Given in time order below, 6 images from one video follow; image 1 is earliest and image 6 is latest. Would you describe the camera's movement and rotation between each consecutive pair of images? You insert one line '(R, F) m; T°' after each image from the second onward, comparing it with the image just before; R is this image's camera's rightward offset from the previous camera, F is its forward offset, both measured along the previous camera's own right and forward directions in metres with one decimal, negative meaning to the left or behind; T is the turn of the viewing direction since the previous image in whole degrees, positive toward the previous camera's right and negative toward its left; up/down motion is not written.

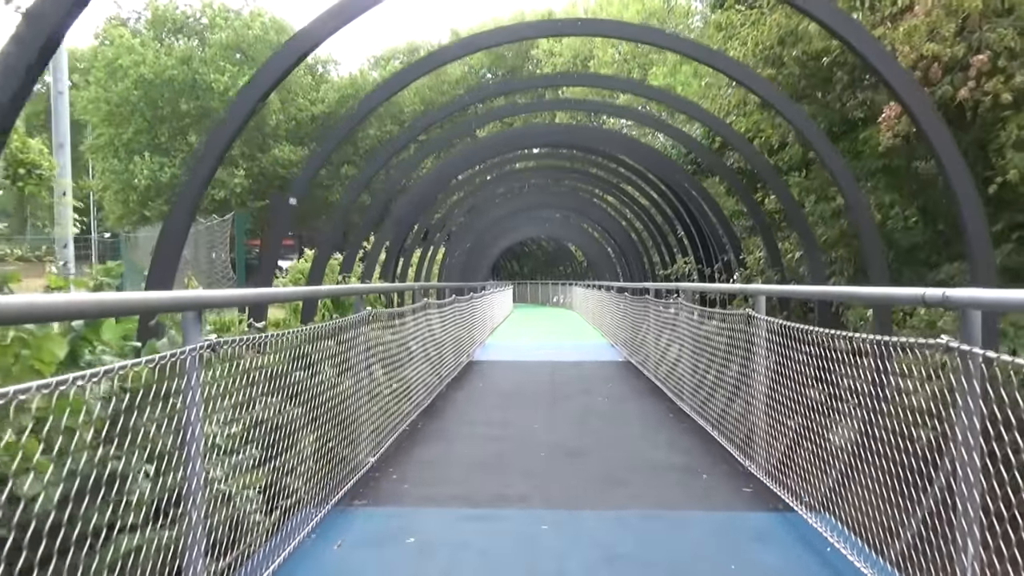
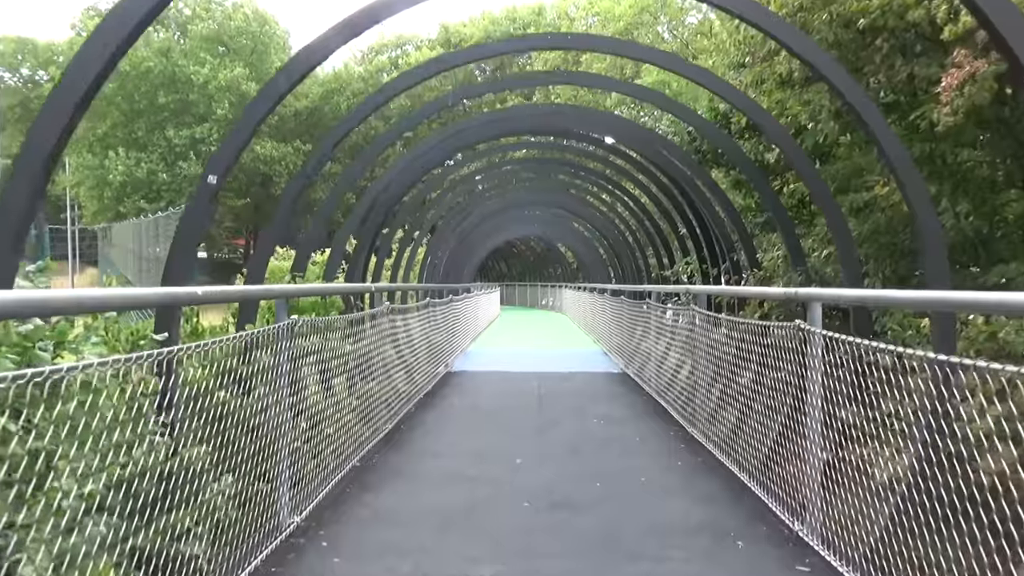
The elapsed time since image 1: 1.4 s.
(+0.1, +1.0) m; +1°
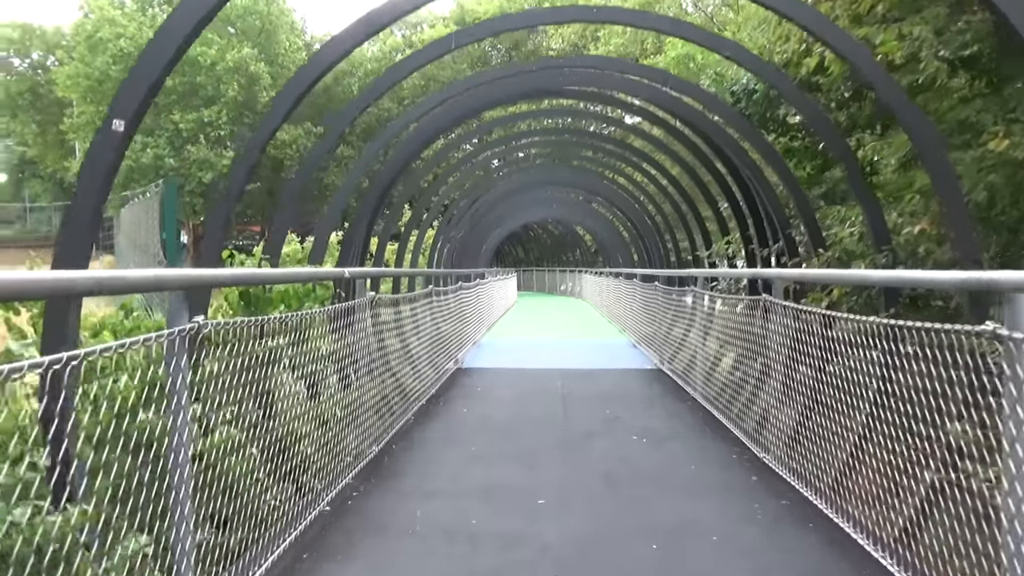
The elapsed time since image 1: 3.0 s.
(0.0, +1.1) m; -1°
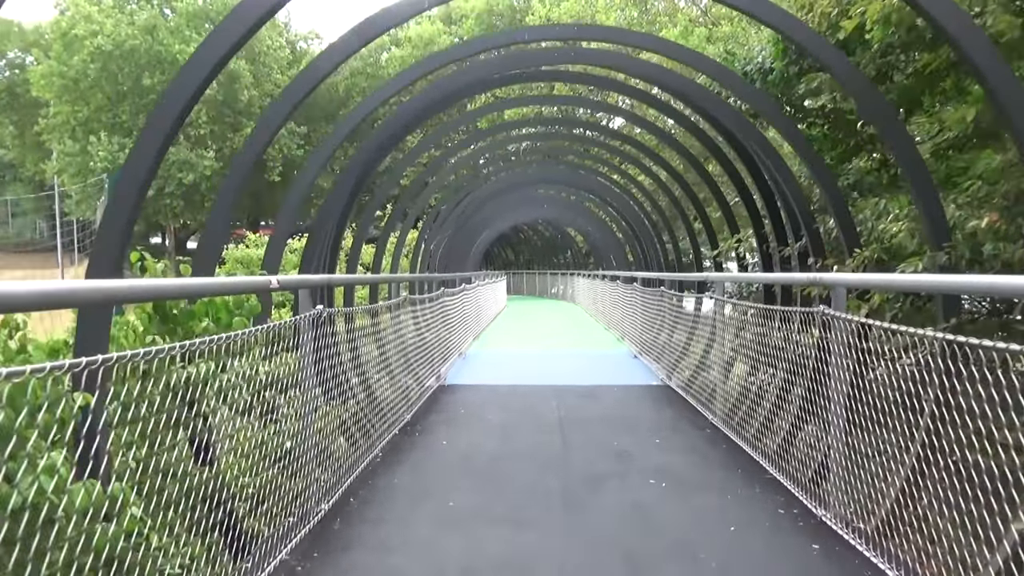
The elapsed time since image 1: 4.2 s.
(0.0, +0.8) m; +1°
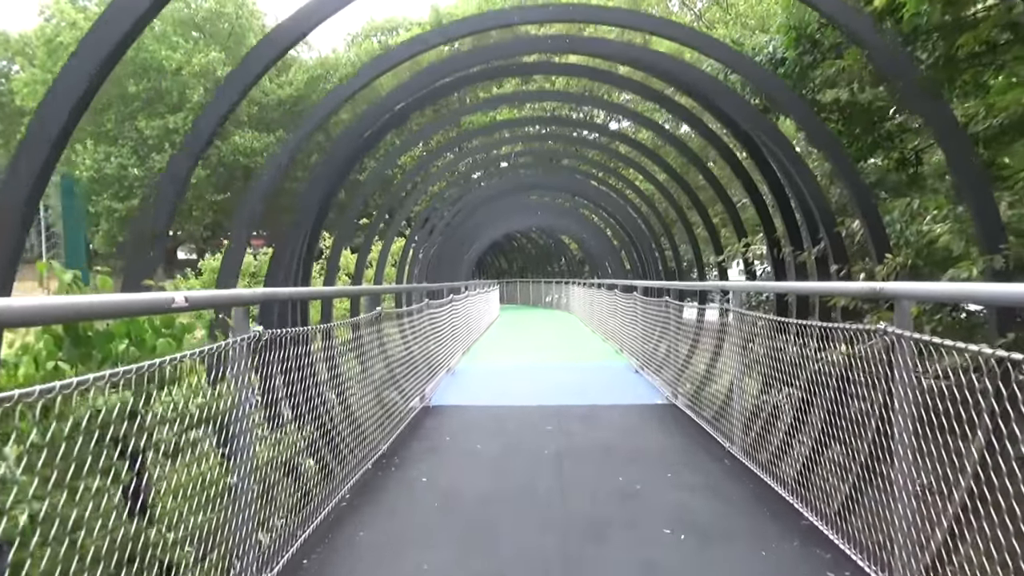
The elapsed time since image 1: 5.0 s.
(0.0, +0.6) m; 0°
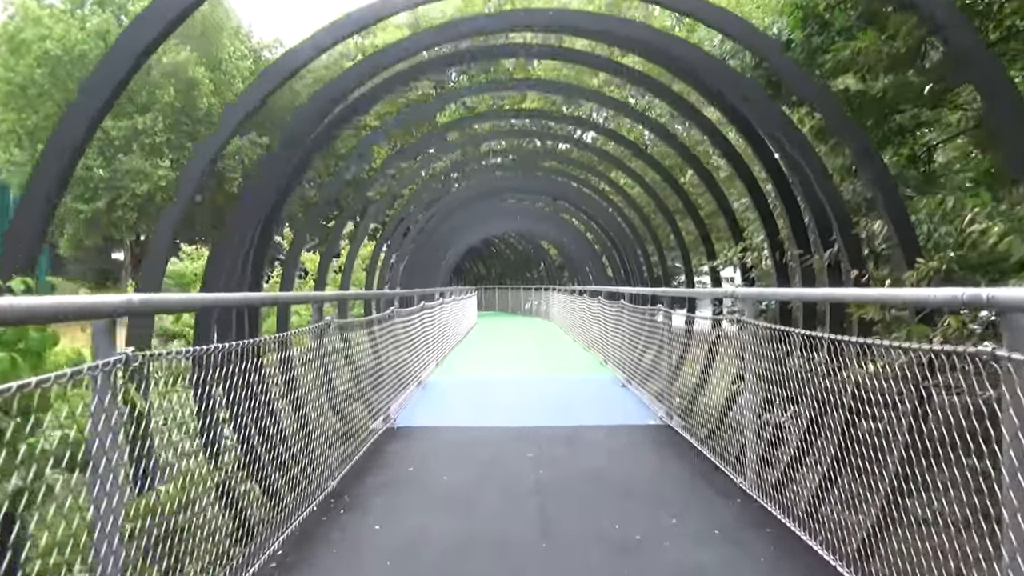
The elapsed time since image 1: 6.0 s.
(0.0, +0.7) m; +2°
